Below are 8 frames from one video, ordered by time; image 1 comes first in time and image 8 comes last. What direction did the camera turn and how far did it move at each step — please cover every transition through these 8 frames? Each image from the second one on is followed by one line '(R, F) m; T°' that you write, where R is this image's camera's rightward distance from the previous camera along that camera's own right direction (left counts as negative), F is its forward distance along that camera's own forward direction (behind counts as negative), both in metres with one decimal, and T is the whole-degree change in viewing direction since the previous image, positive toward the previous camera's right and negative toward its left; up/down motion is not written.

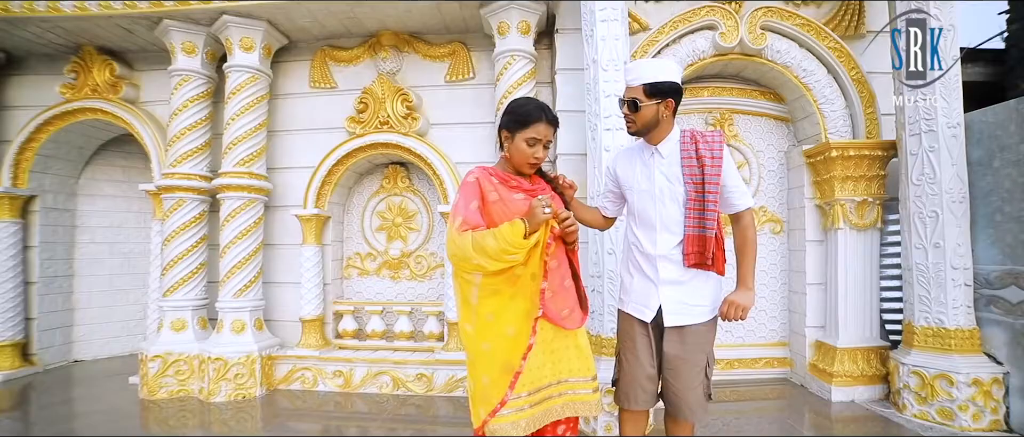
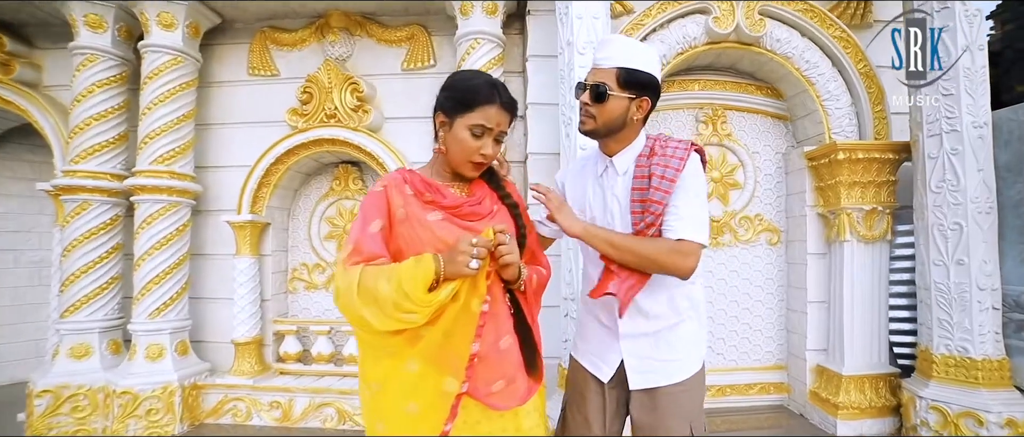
(+0.1, +0.4) m; +2°
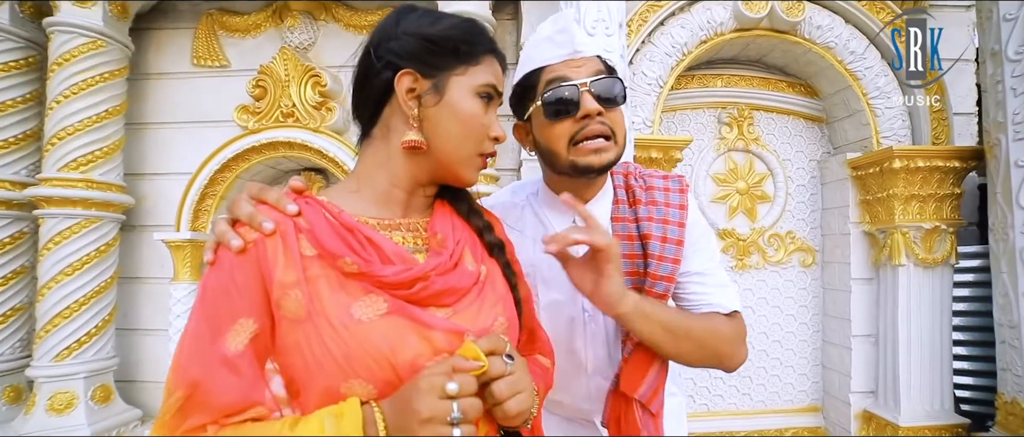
(0.0, +0.5) m; +1°
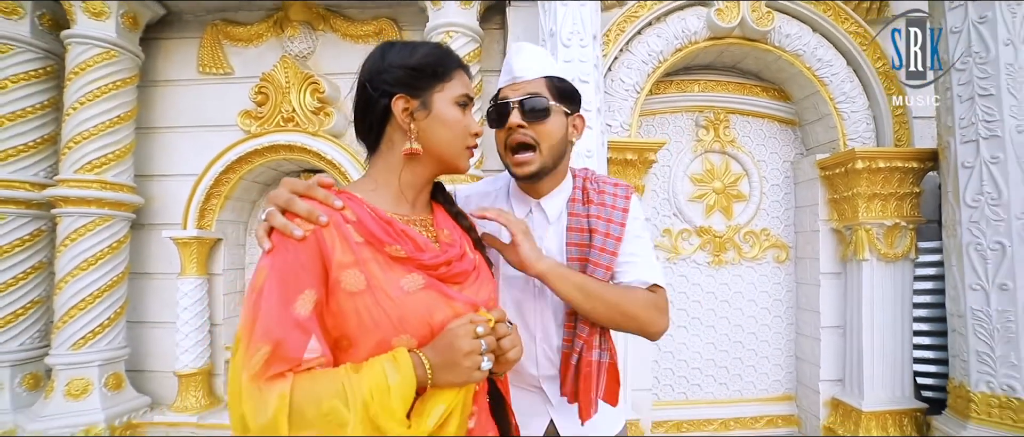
(+0.1, -0.2) m; 0°
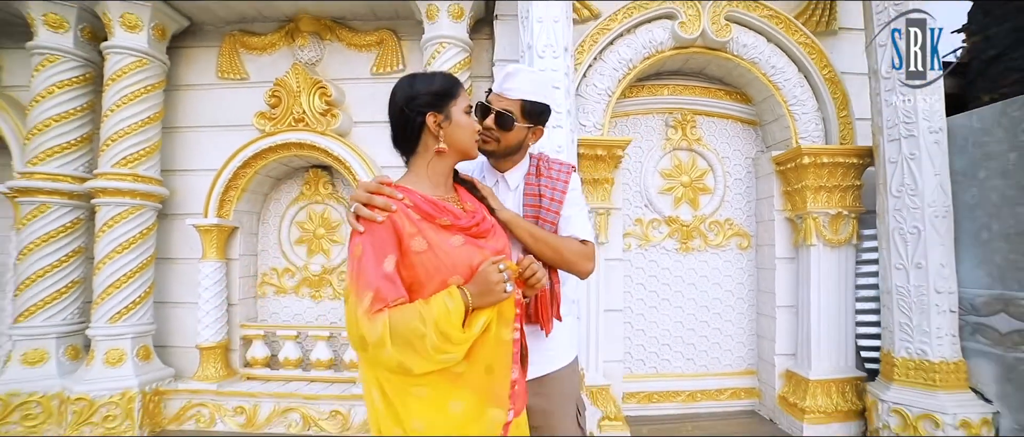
(+0.1, -0.3) m; 0°
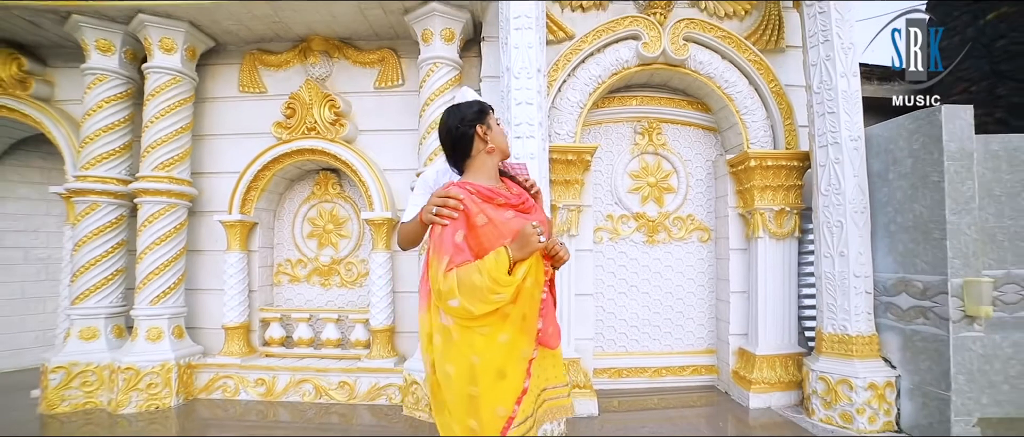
(+0.1, -0.4) m; 0°
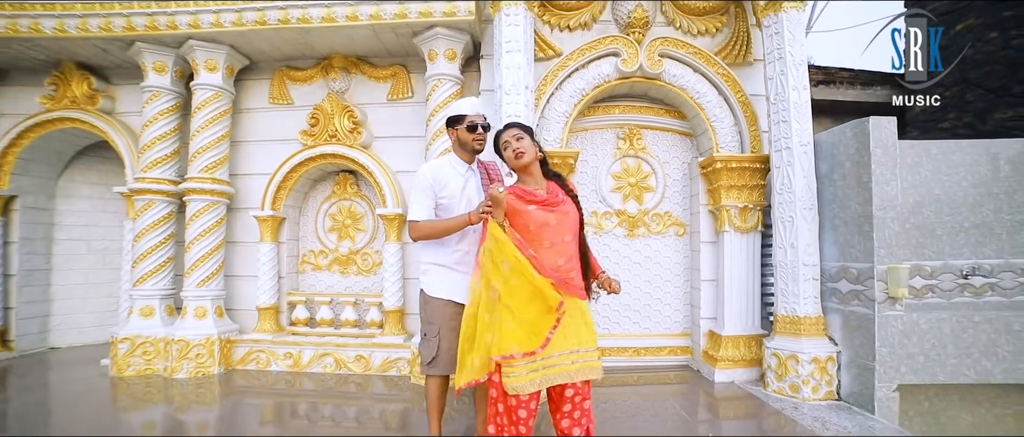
(+0.2, -0.5) m; -2°
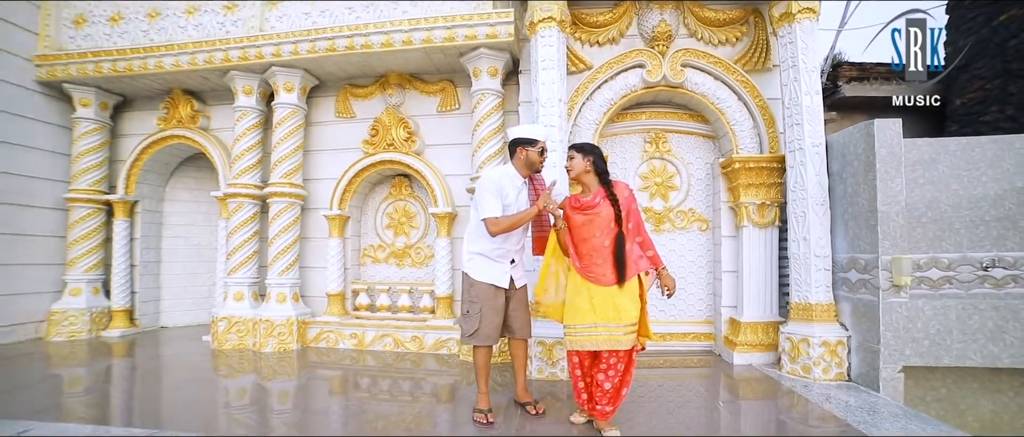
(+0.1, -0.5) m; -5°
